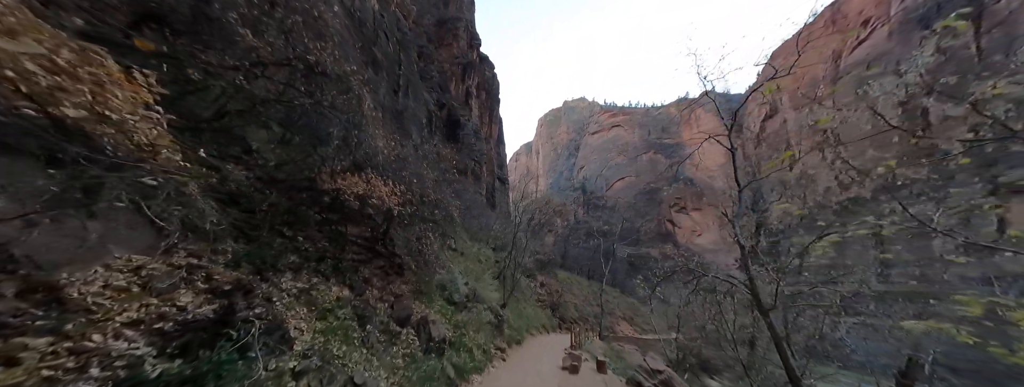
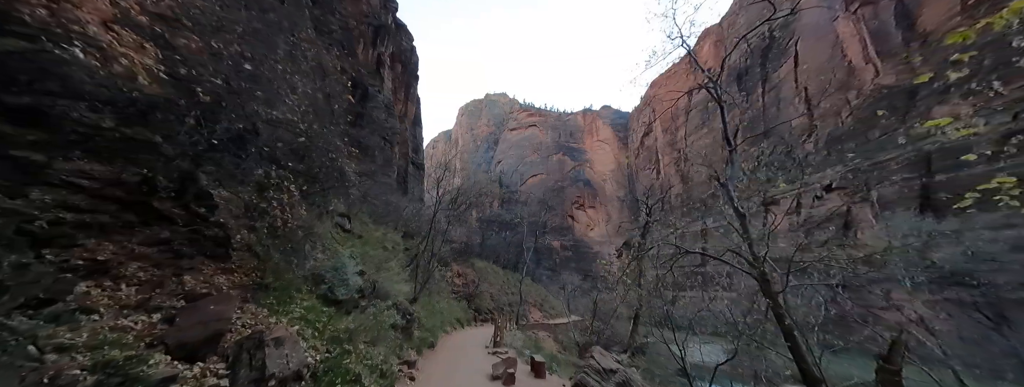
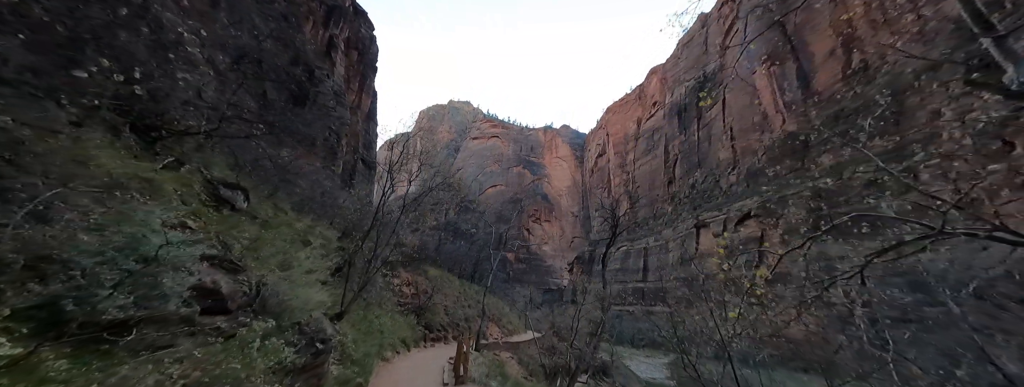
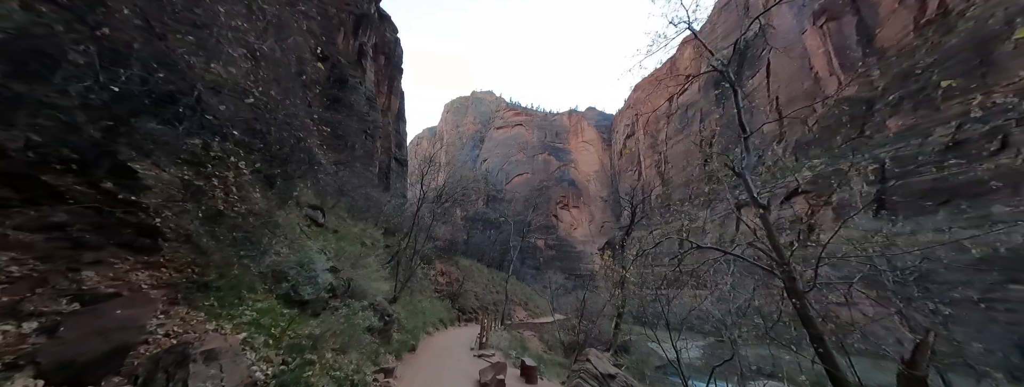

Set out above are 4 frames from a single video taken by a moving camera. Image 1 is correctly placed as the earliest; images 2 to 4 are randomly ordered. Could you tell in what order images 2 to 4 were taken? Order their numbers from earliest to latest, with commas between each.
2, 4, 3
